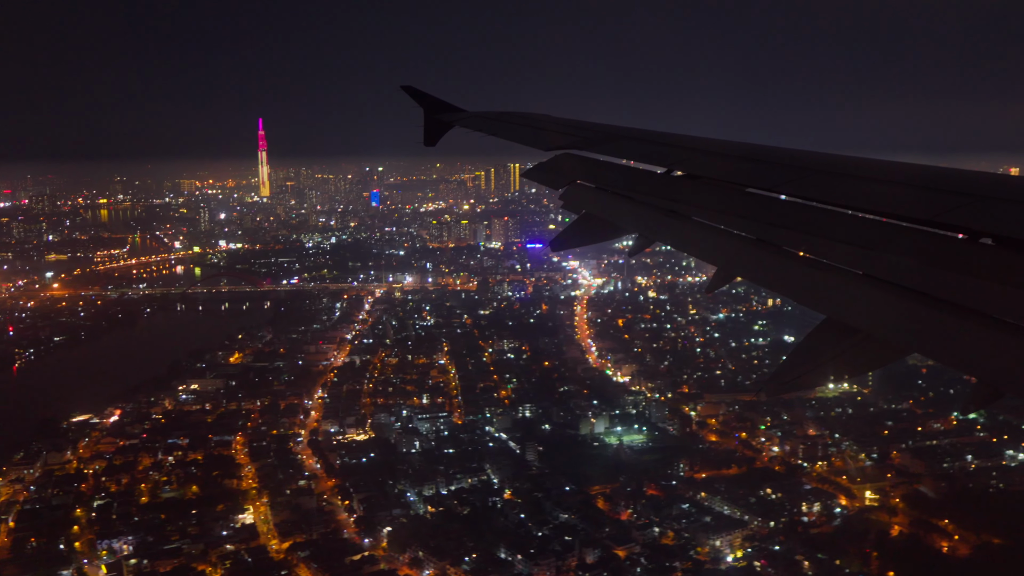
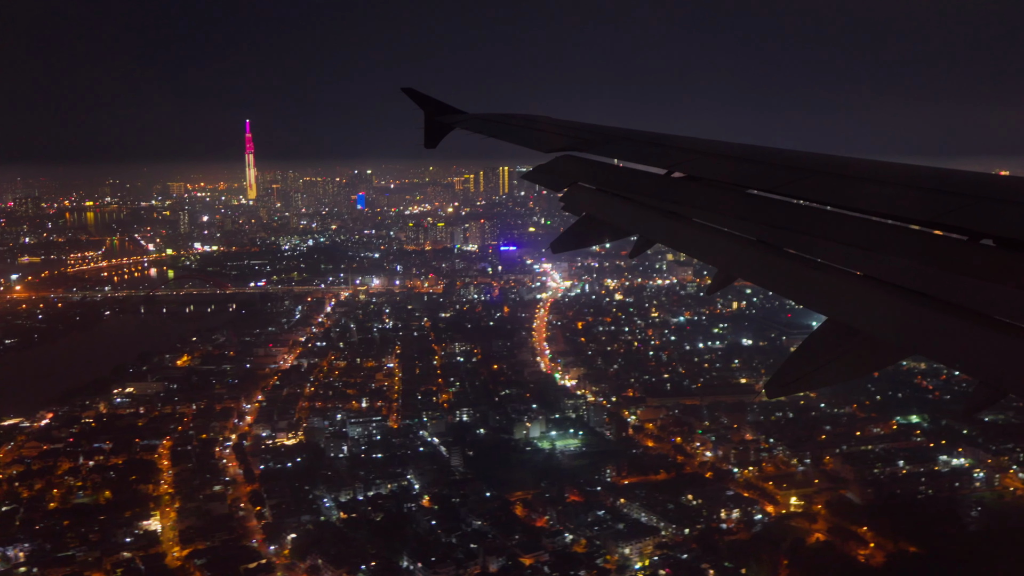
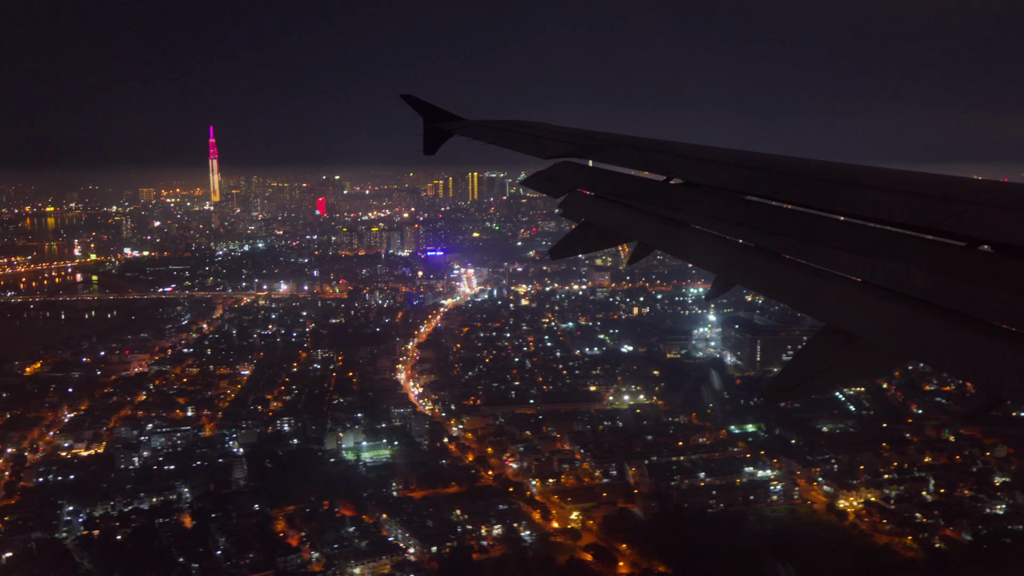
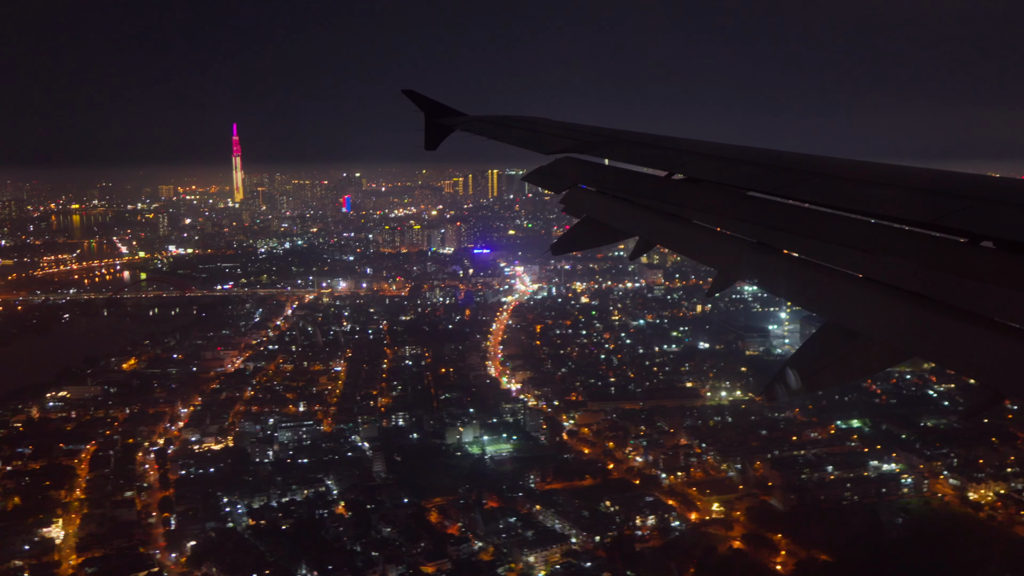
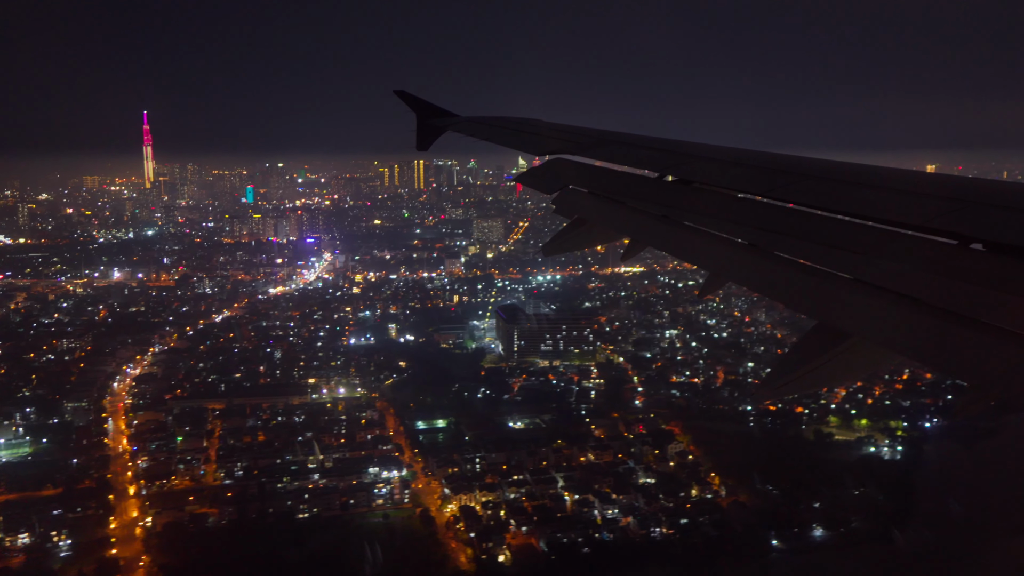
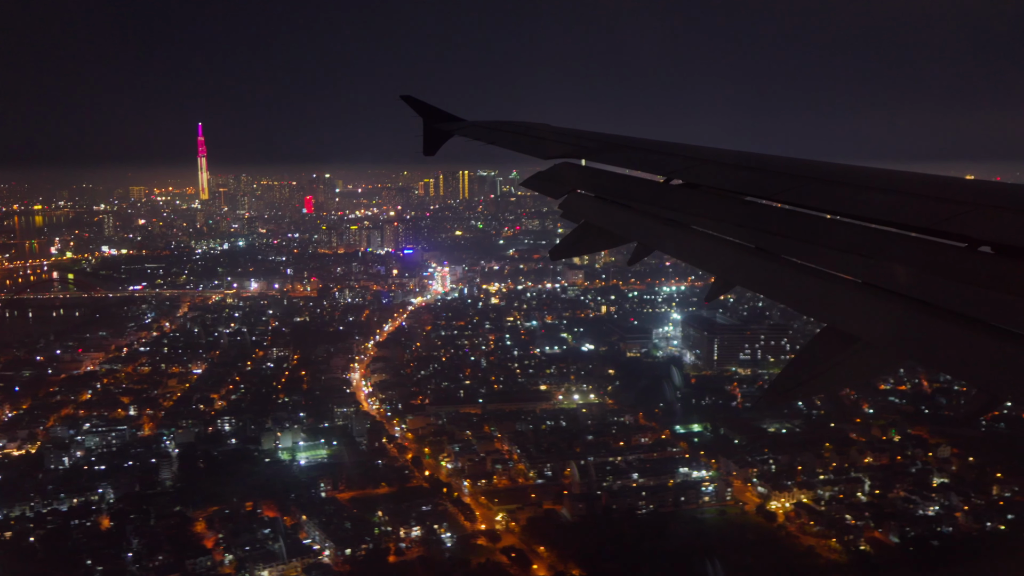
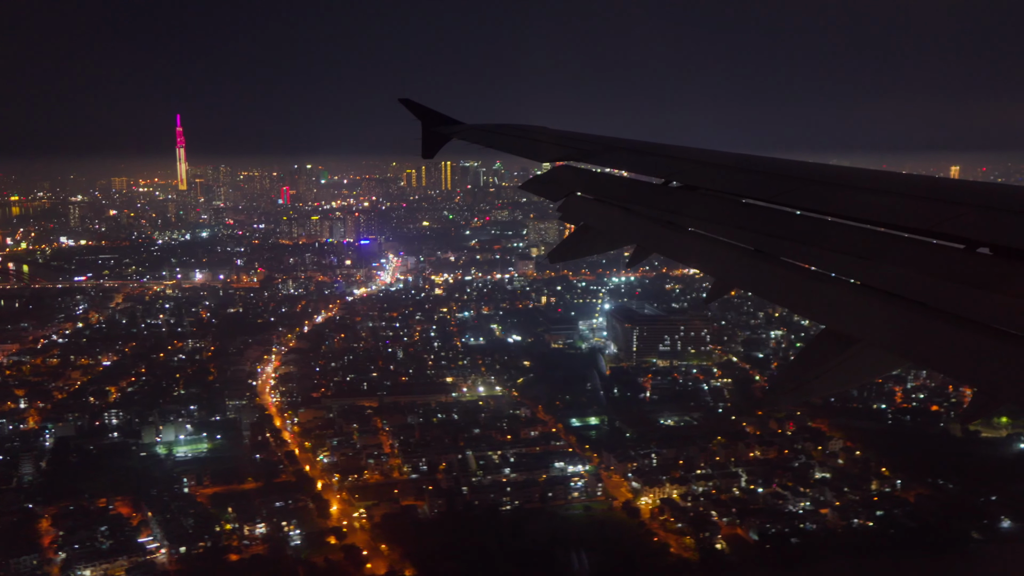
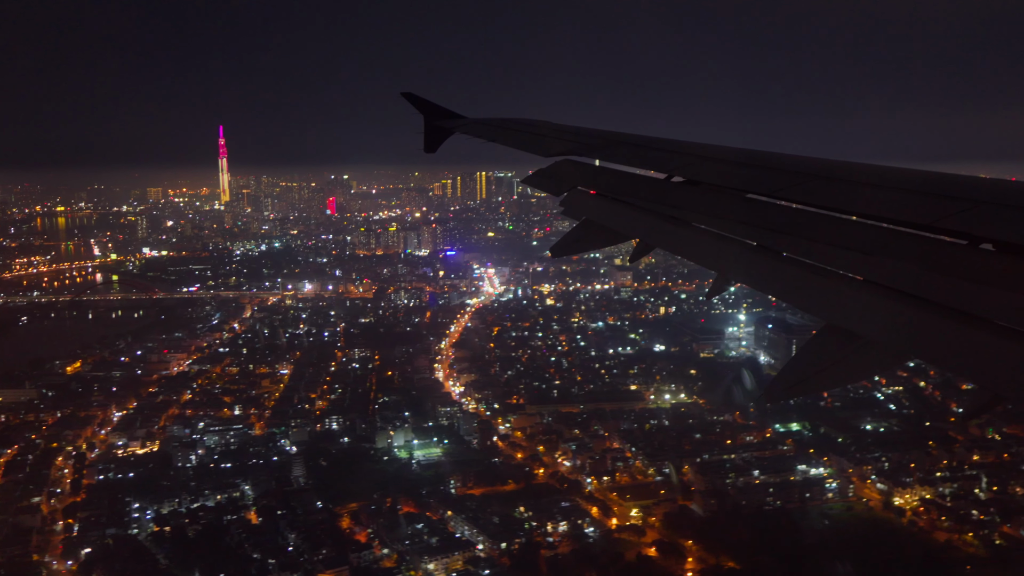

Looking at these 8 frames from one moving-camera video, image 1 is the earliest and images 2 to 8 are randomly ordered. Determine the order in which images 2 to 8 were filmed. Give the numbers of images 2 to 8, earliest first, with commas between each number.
2, 4, 8, 3, 6, 7, 5
